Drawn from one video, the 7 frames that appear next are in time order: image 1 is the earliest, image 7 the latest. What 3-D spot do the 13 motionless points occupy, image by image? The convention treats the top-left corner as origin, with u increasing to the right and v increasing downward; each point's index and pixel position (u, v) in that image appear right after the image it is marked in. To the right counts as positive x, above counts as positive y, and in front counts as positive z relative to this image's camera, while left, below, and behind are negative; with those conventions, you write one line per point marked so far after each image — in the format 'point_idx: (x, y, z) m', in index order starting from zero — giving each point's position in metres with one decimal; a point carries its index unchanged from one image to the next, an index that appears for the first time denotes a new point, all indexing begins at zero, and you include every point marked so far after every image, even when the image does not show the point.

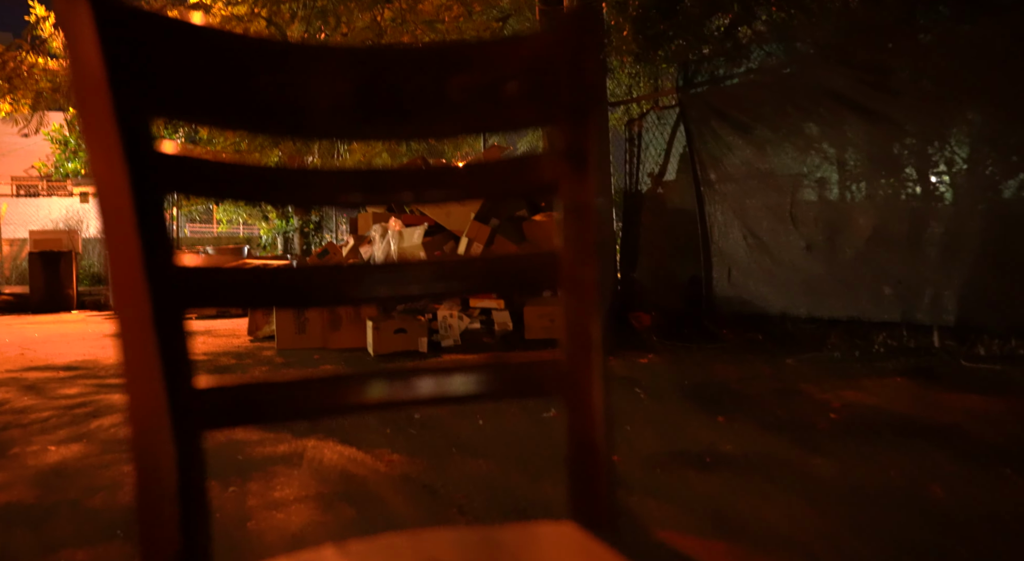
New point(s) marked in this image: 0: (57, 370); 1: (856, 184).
0: (-3.6, -0.7, +6.6) m
1: (+2.4, +0.7, +5.7) m
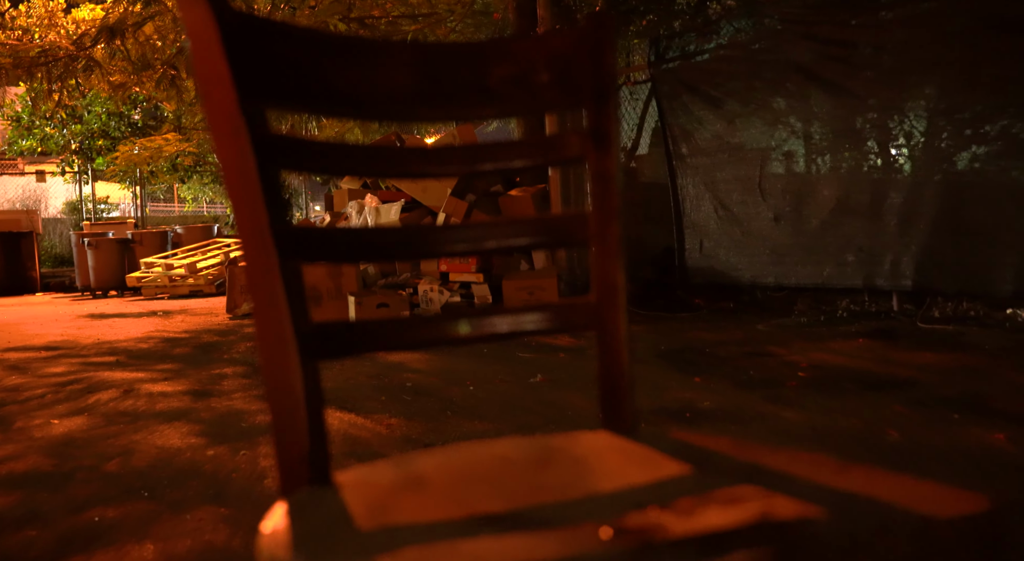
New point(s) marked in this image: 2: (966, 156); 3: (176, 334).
0: (-3.8, -0.6, +6.7) m
1: (+2.2, +0.9, +5.9) m
2: (+2.9, +0.8, +5.2) m
3: (-3.0, -0.5, +7.5) m
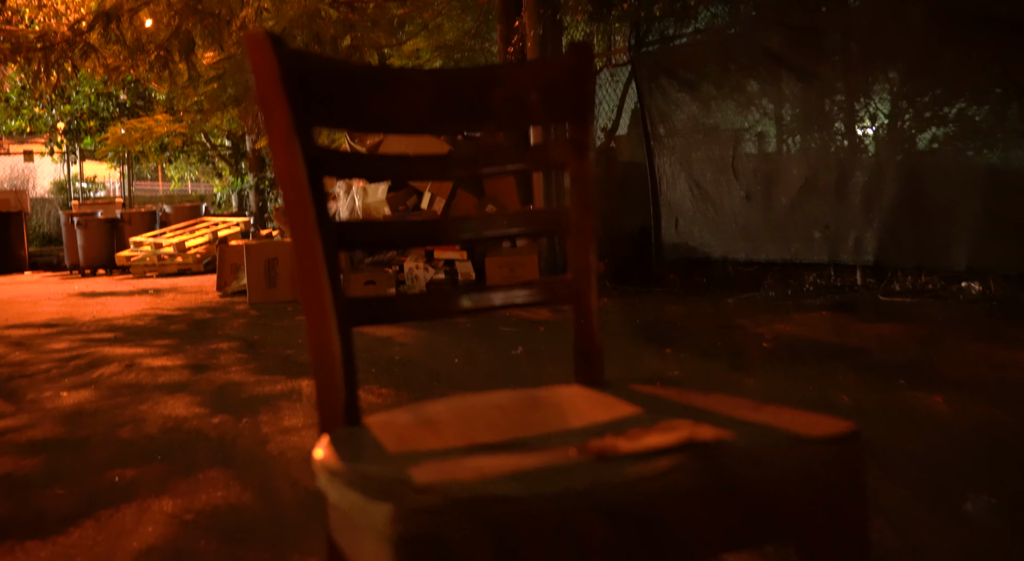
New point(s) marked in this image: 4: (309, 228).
0: (-3.9, -0.4, +6.9) m
1: (+2.1, +1.1, +6.2) m
2: (+2.8, +0.9, +5.5) m
3: (-3.2, -0.3, +7.7) m
4: (-0.3, +0.1, +1.1) m
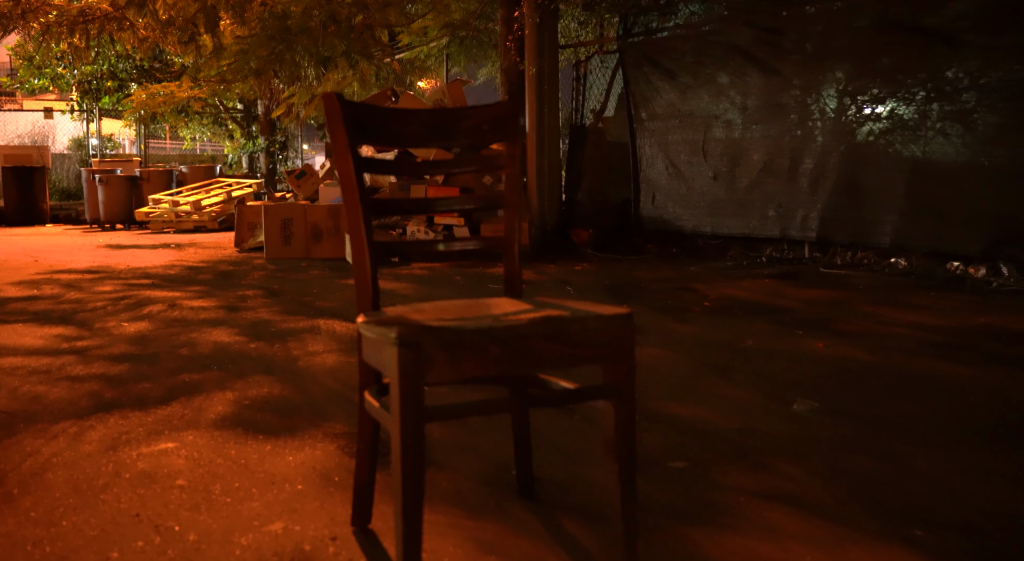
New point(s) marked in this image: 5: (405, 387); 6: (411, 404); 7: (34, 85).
0: (-4.0, +0.1, +7.8) m
1: (+2.0, +1.3, +7.0) m
2: (+2.7, +1.1, +6.3) m
3: (-3.3, +0.2, +8.6) m
4: (-0.4, +0.2, +1.9) m
5: (-0.2, -0.2, +1.6) m
6: (-0.2, -0.2, +1.6) m
7: (-8.9, +3.7, +15.6) m
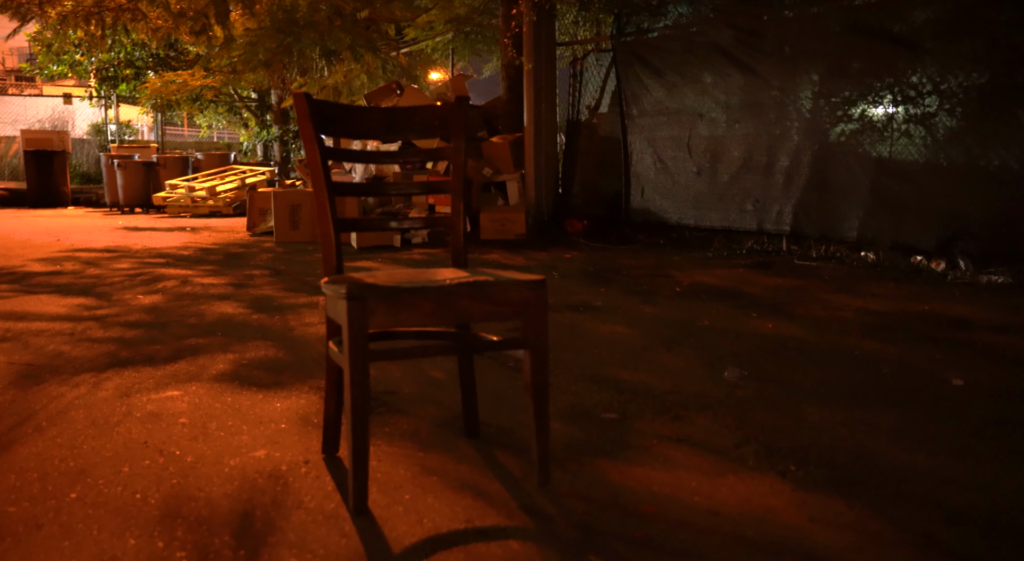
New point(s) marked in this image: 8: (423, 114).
0: (-4.1, +0.3, +8.3) m
1: (+2.0, +1.4, +7.4) m
2: (+2.6, +1.2, +6.7) m
3: (-3.3, +0.4, +9.1) m
4: (-0.5, +0.3, +2.4) m
5: (-0.4, -0.1, +2.0) m
6: (-0.4, -0.2, +2.0) m
7: (-8.8, +4.0, +16.1) m
8: (-0.3, +0.5, +2.6) m
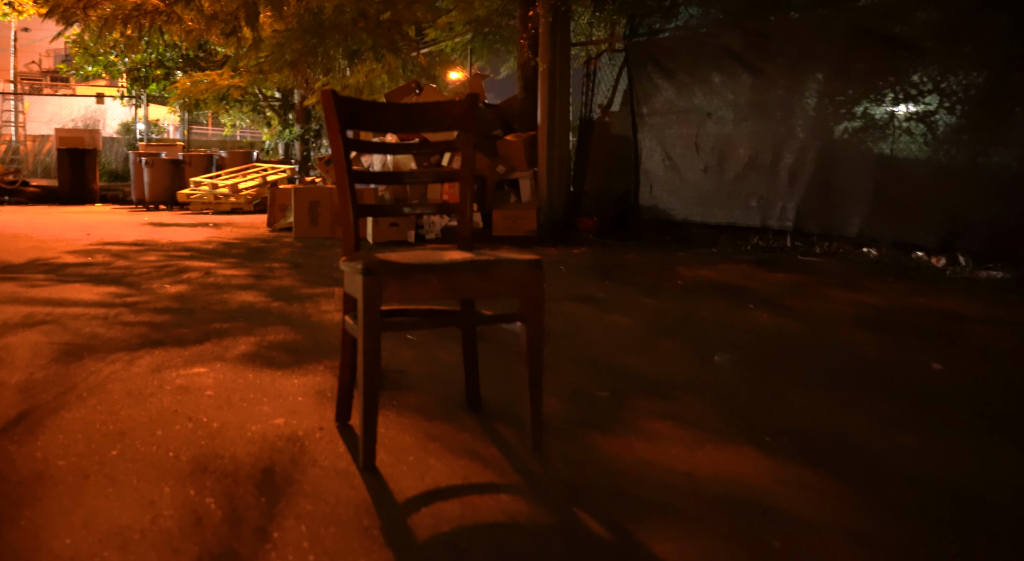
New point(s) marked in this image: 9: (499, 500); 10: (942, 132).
0: (-4.0, +0.4, +8.6) m
1: (+2.1, +1.4, +7.6) m
2: (+2.7, +1.2, +6.8) m
3: (-3.2, +0.5, +9.4) m
4: (-0.5, +0.3, +2.6) m
5: (-0.4, -0.1, +2.2) m
6: (-0.4, -0.1, +2.2) m
7: (-8.5, +4.1, +16.5) m
8: (-0.3, +0.6, +2.8) m
9: (0.0, -0.5, +2.1) m
10: (+3.2, +1.1, +6.1) m
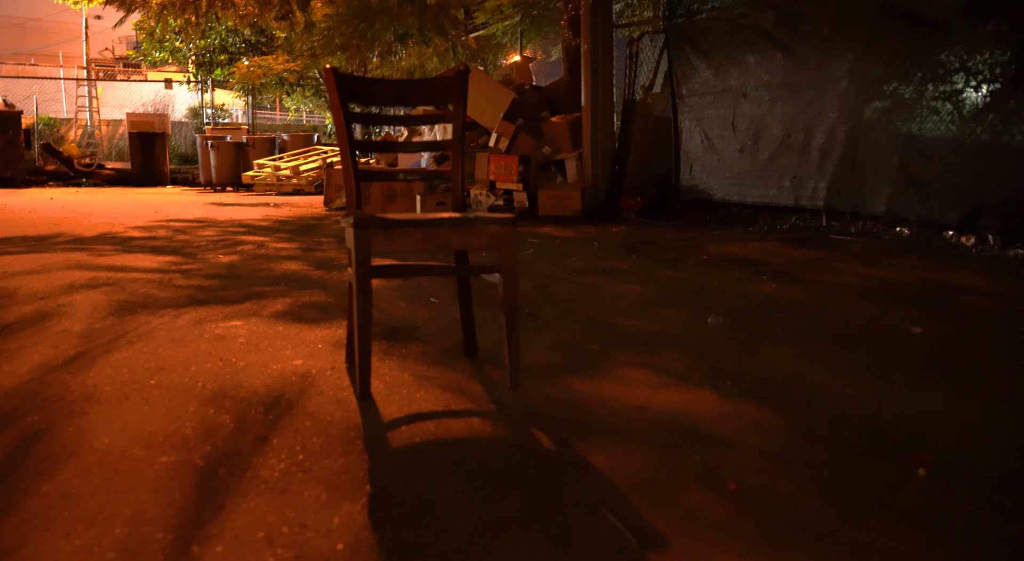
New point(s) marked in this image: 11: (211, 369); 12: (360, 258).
0: (-3.6, +0.6, +9.2) m
1: (+2.4, +1.6, +7.7) m
2: (+3.0, +1.4, +6.9) m
3: (-2.7, +0.7, +9.9) m
4: (-0.6, +0.5, +2.9) m
5: (-0.5, +0.1, +2.5) m
6: (-0.5, 0.0, +2.6) m
7: (-7.4, +4.6, +17.3) m
8: (-0.3, +0.7, +3.1) m
9: (-0.1, -0.4, +2.4) m
10: (+3.4, +1.3, +6.2) m
11: (-1.1, -0.3, +3.0) m
12: (-0.5, +0.1, +2.5) m
